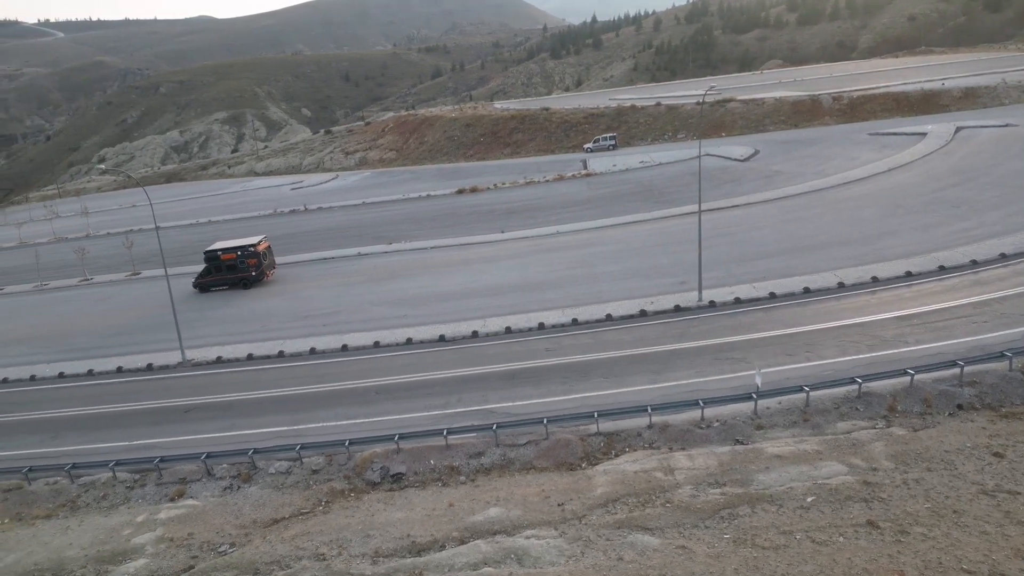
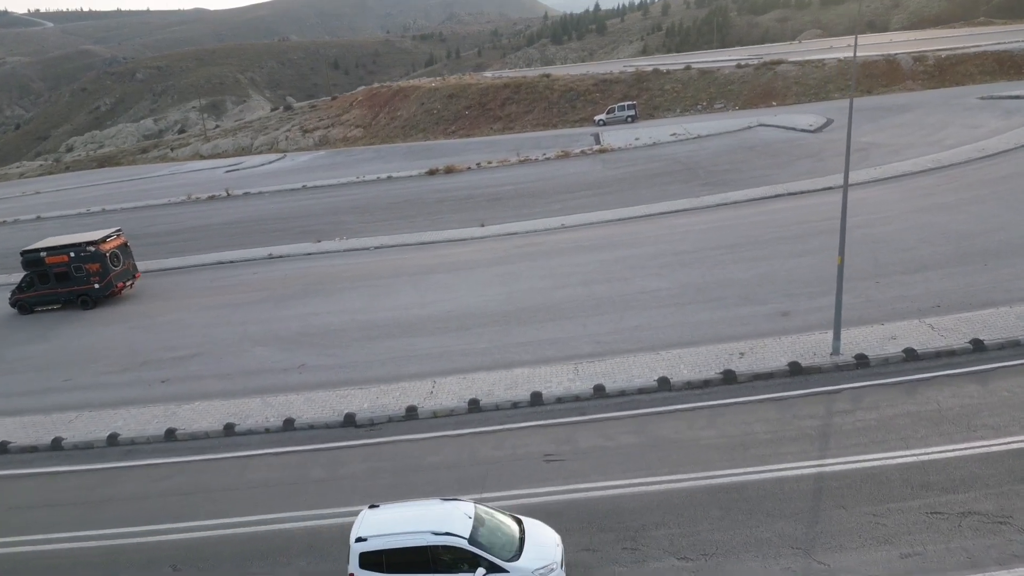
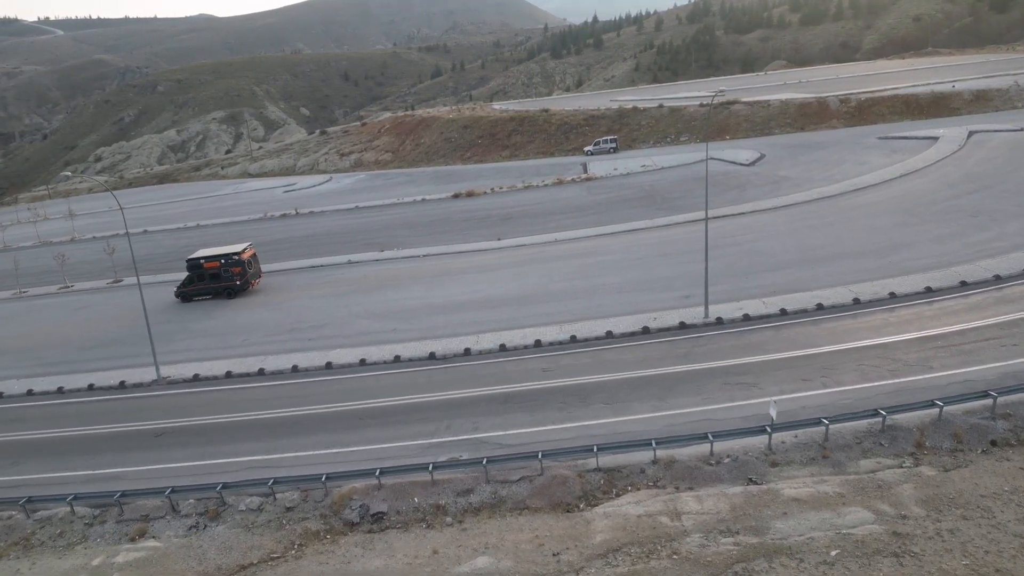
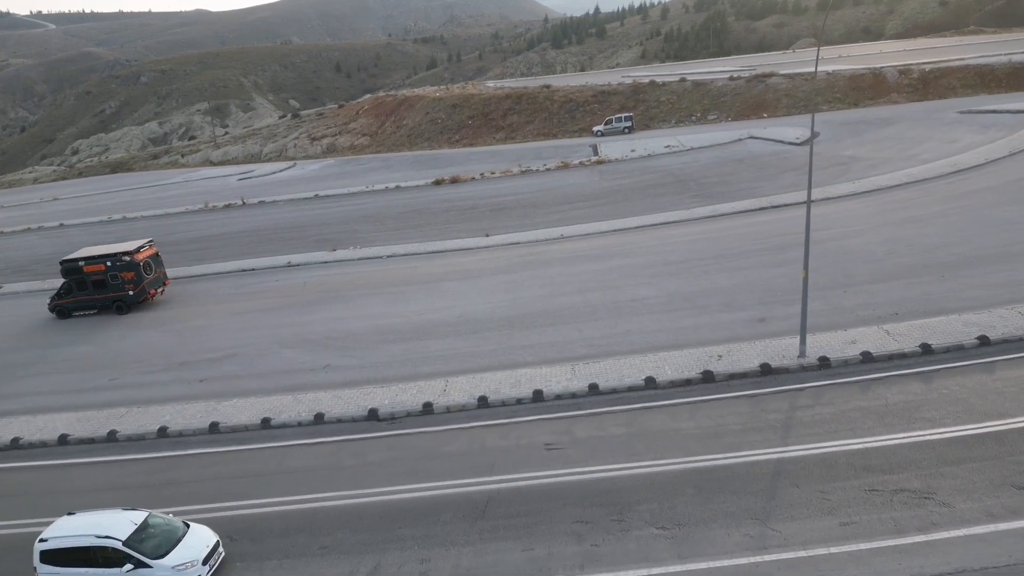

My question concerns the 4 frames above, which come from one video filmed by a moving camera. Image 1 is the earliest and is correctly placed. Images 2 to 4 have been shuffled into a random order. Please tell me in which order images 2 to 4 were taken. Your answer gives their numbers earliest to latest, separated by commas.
3, 4, 2
